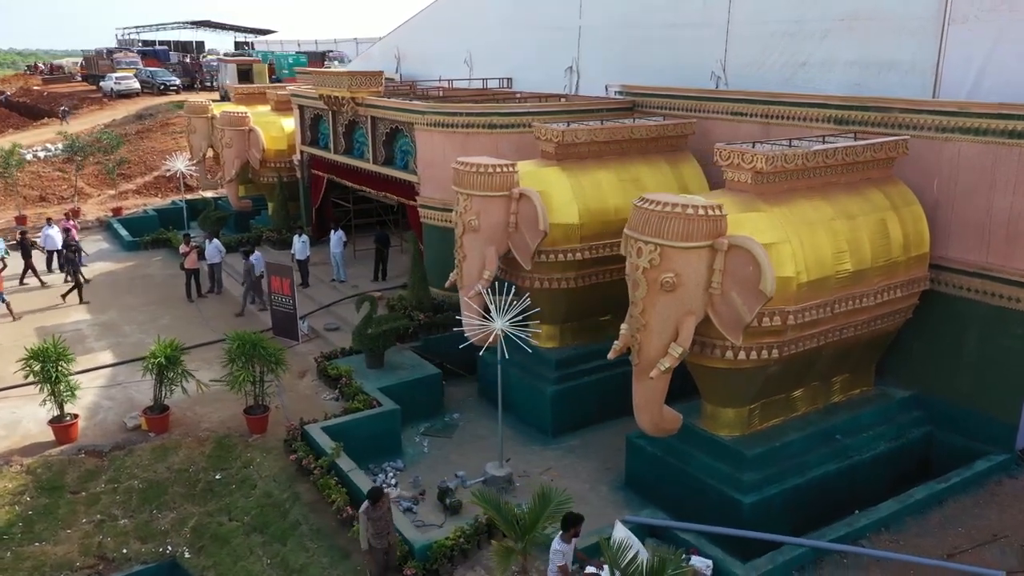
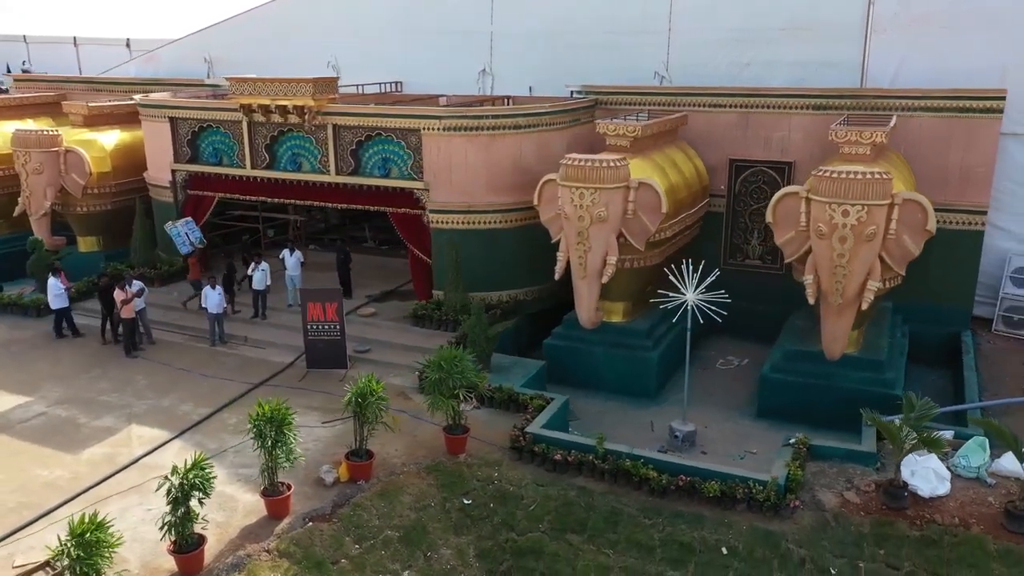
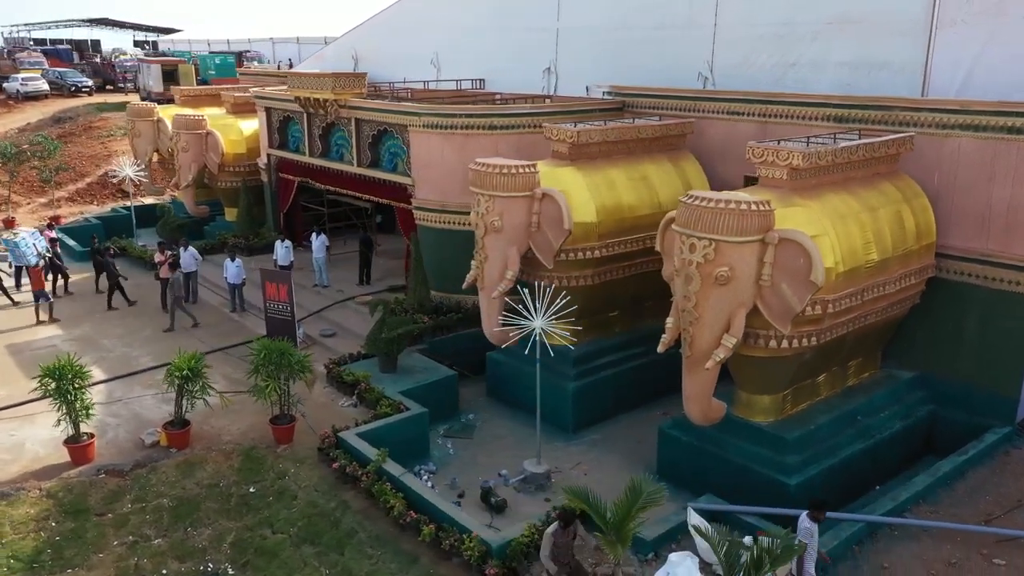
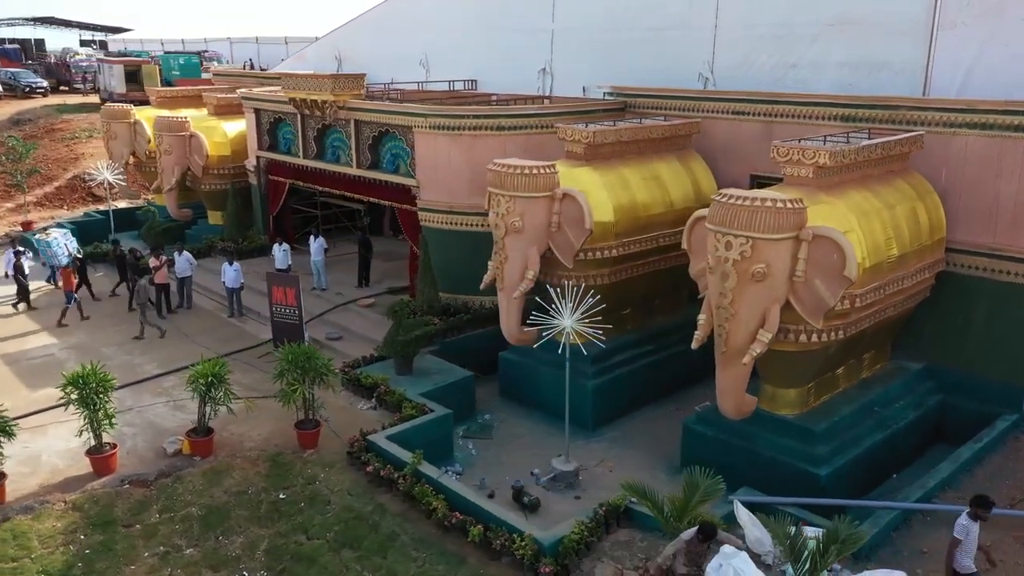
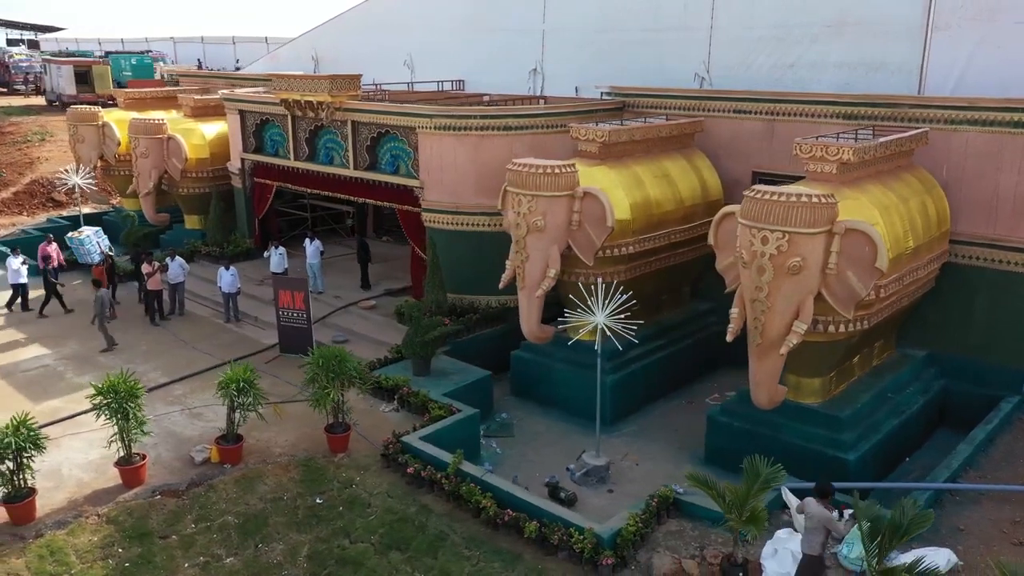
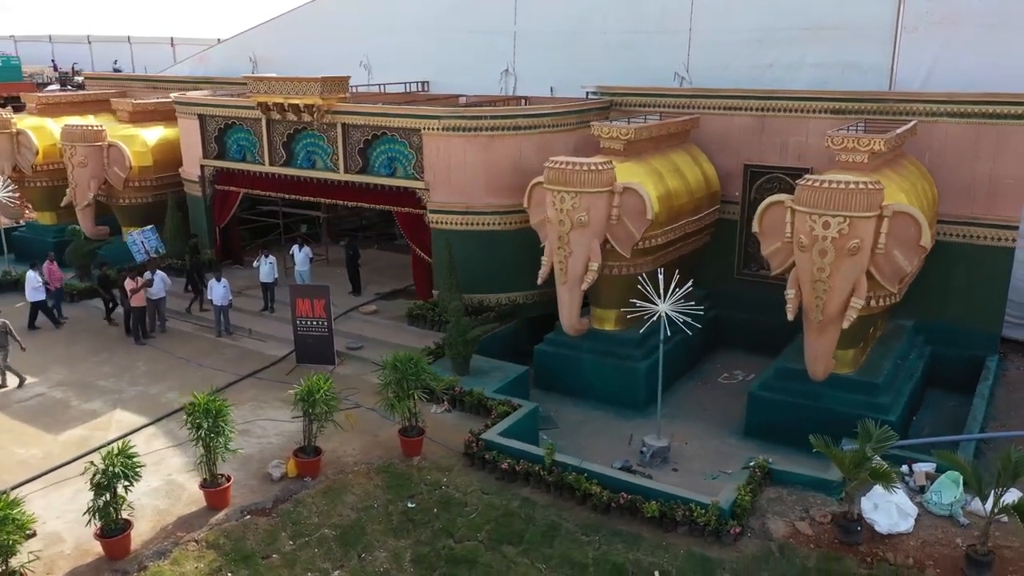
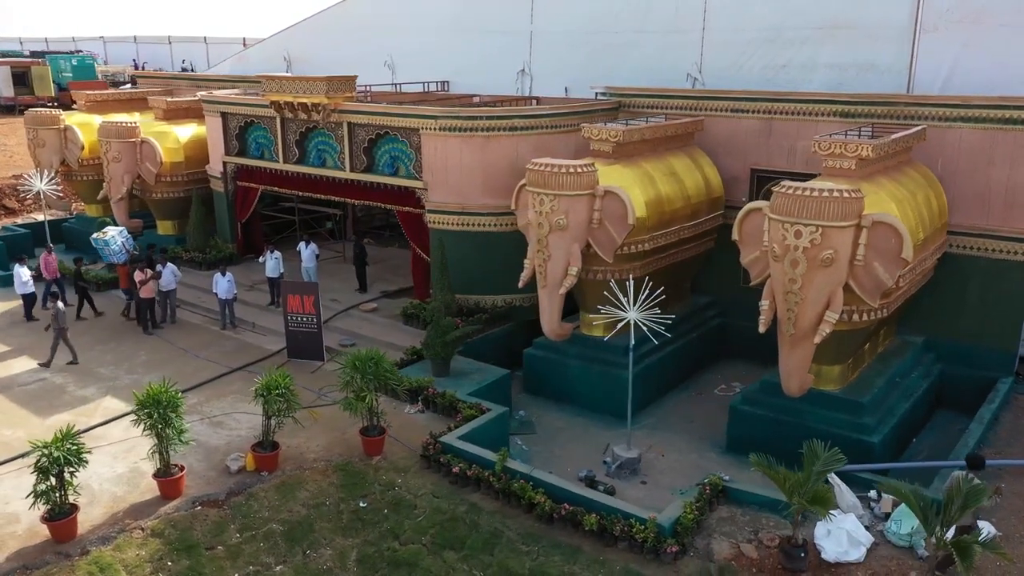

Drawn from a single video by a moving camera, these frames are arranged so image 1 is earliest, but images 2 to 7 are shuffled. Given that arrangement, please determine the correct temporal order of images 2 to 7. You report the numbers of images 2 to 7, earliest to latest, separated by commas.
3, 4, 5, 7, 6, 2
